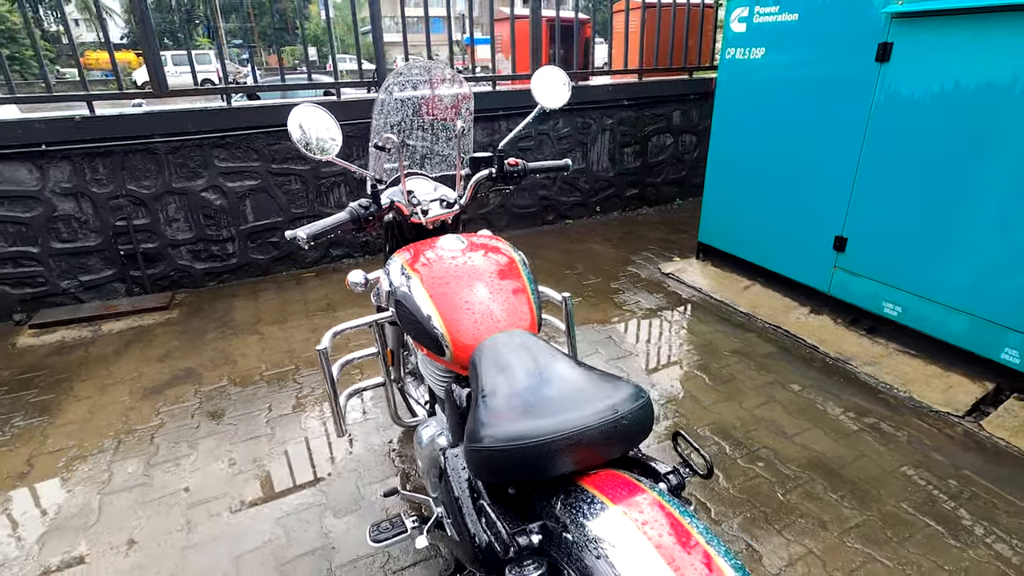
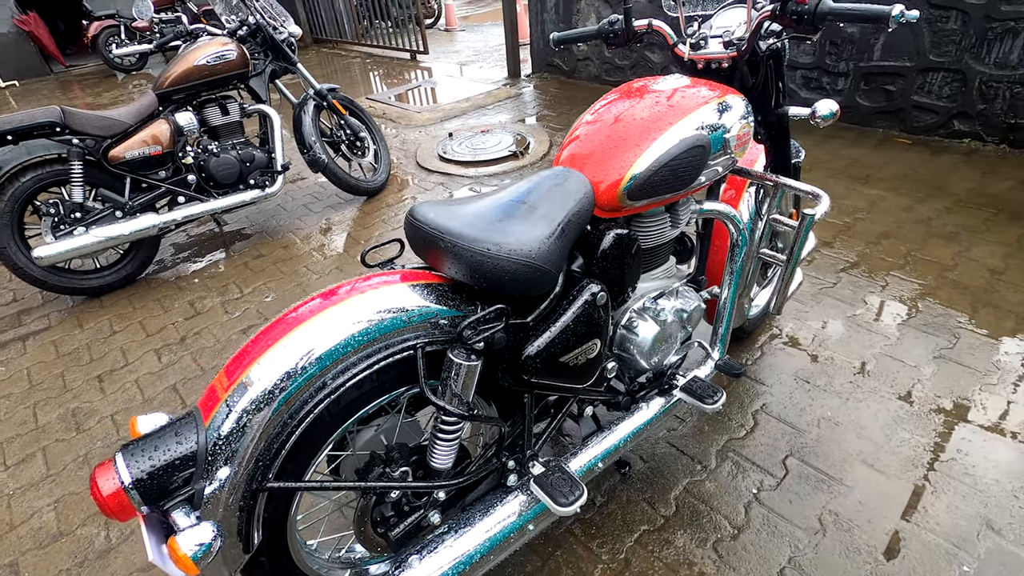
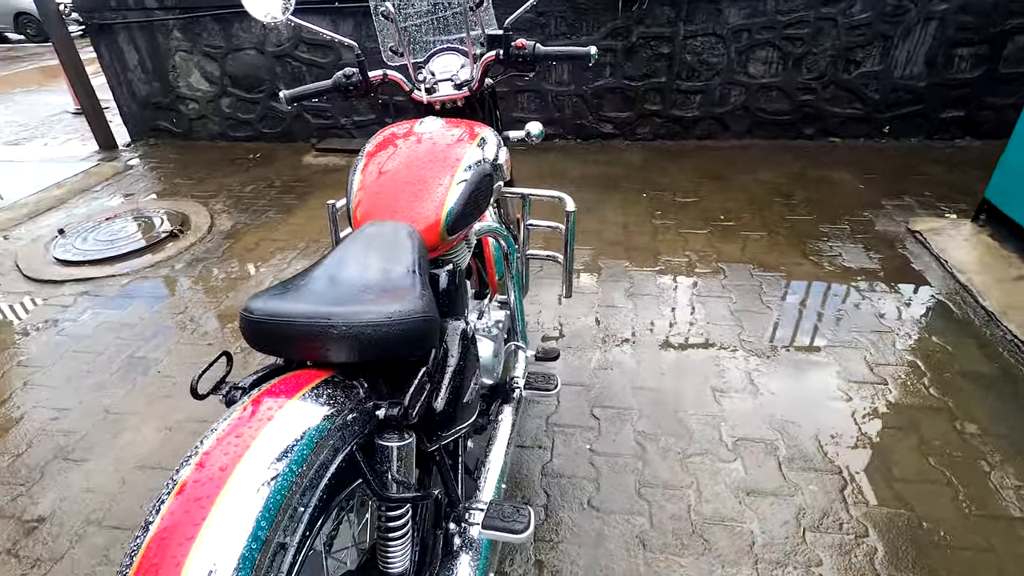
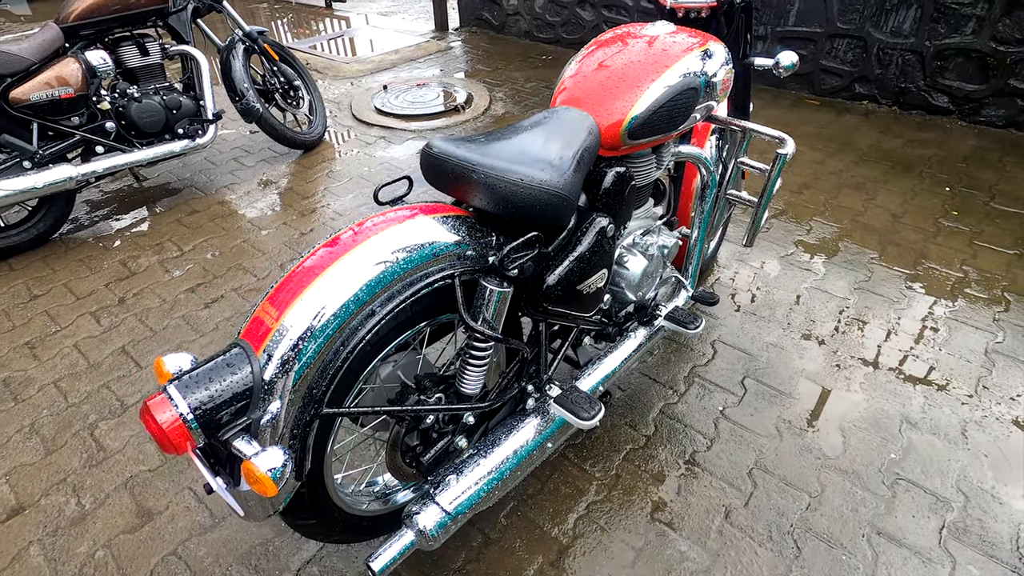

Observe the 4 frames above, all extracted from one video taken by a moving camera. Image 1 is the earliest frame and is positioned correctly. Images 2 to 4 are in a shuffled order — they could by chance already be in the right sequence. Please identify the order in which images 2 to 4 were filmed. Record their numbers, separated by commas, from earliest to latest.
3, 2, 4
